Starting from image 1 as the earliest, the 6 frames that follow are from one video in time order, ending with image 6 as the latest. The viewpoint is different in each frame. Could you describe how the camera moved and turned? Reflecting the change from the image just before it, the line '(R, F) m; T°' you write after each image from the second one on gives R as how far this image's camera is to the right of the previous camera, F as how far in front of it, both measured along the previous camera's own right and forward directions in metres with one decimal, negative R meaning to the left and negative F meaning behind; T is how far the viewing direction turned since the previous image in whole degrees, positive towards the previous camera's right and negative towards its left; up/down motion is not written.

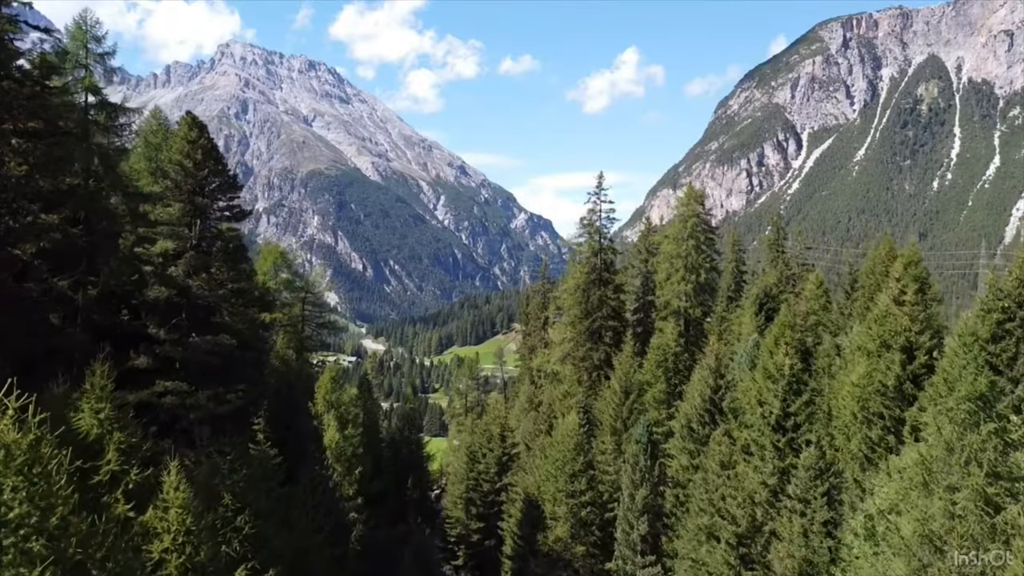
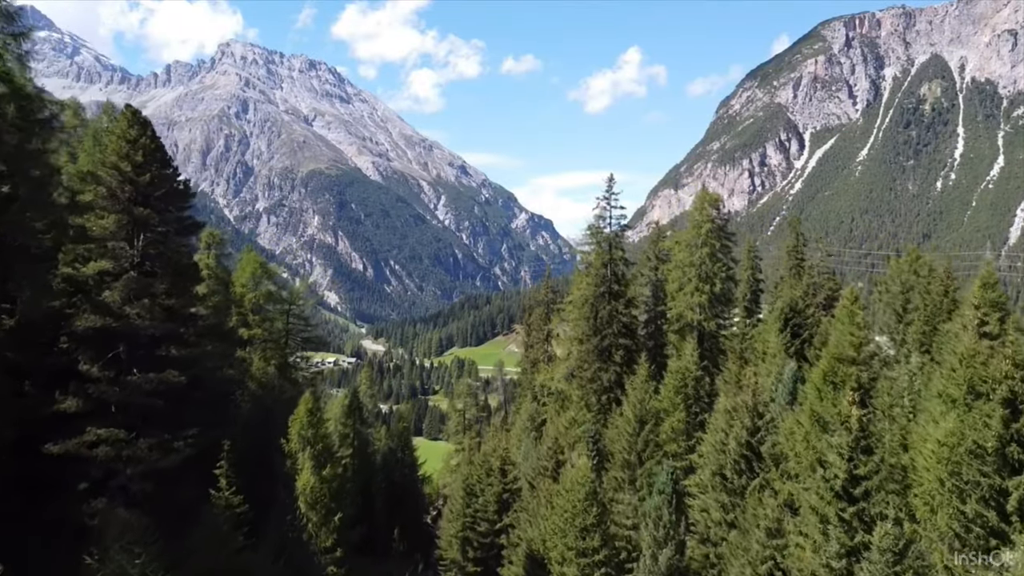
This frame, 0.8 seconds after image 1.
(0.0, +2.0) m; 0°
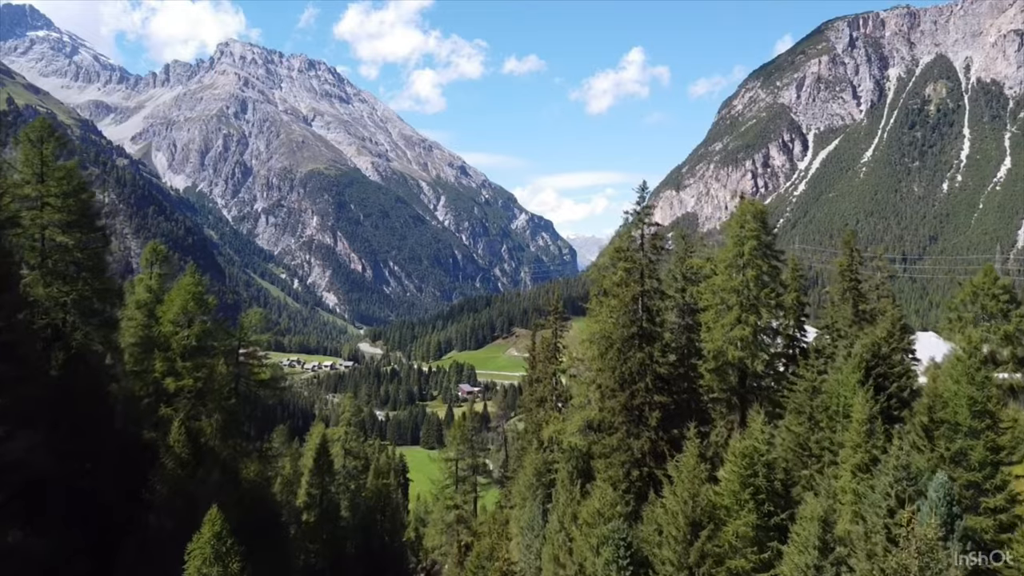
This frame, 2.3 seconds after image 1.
(-0.1, +4.6) m; 0°
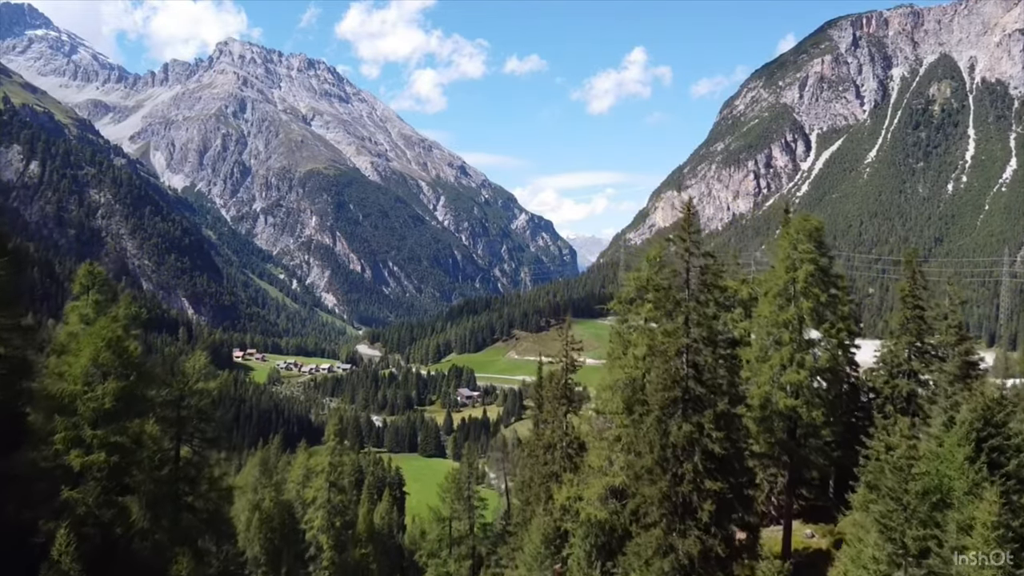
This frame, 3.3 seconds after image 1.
(-0.1, +3.7) m; 0°
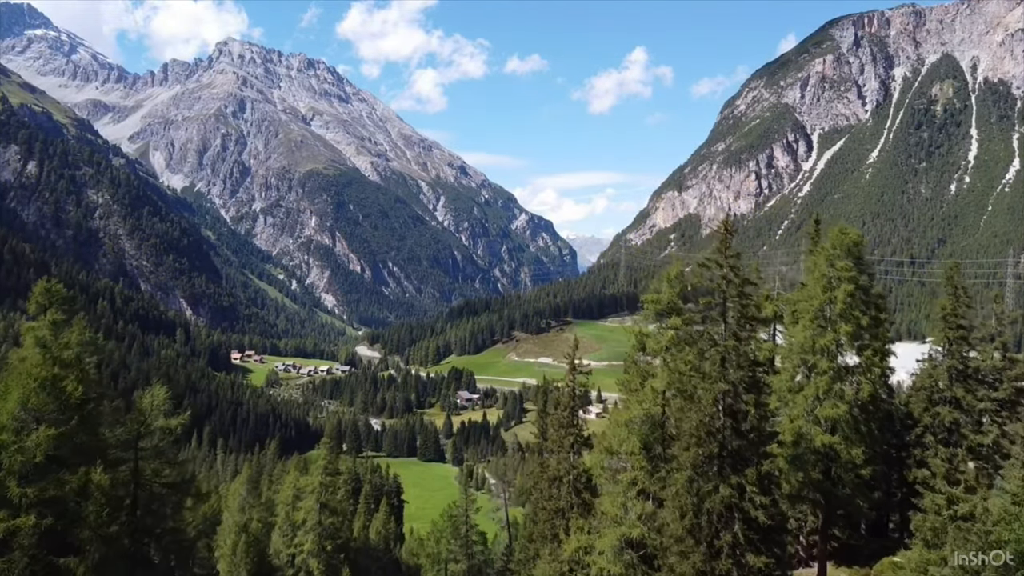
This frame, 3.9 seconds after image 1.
(-0.1, +1.9) m; 0°
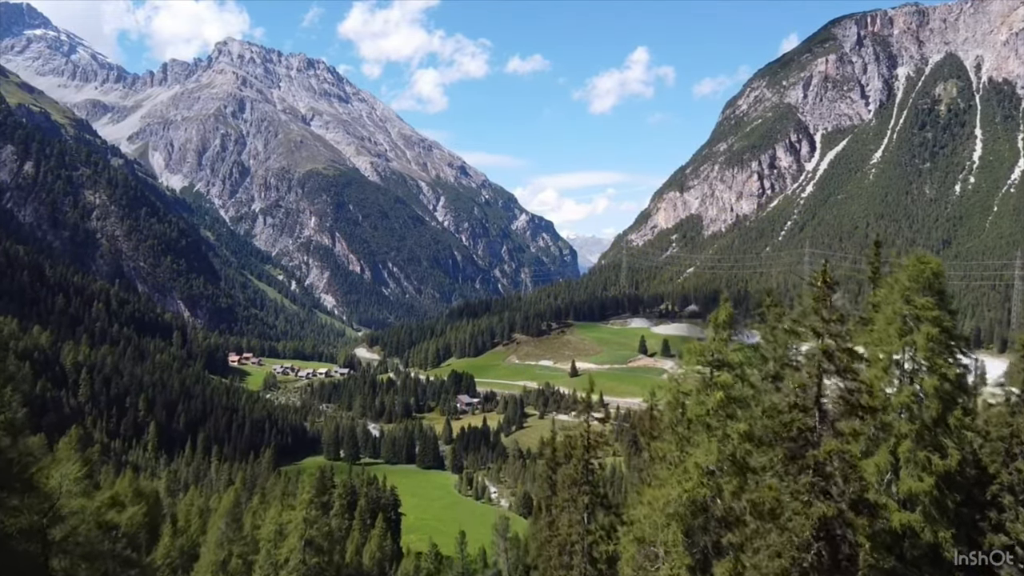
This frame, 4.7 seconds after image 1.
(-0.1, +2.9) m; 0°
